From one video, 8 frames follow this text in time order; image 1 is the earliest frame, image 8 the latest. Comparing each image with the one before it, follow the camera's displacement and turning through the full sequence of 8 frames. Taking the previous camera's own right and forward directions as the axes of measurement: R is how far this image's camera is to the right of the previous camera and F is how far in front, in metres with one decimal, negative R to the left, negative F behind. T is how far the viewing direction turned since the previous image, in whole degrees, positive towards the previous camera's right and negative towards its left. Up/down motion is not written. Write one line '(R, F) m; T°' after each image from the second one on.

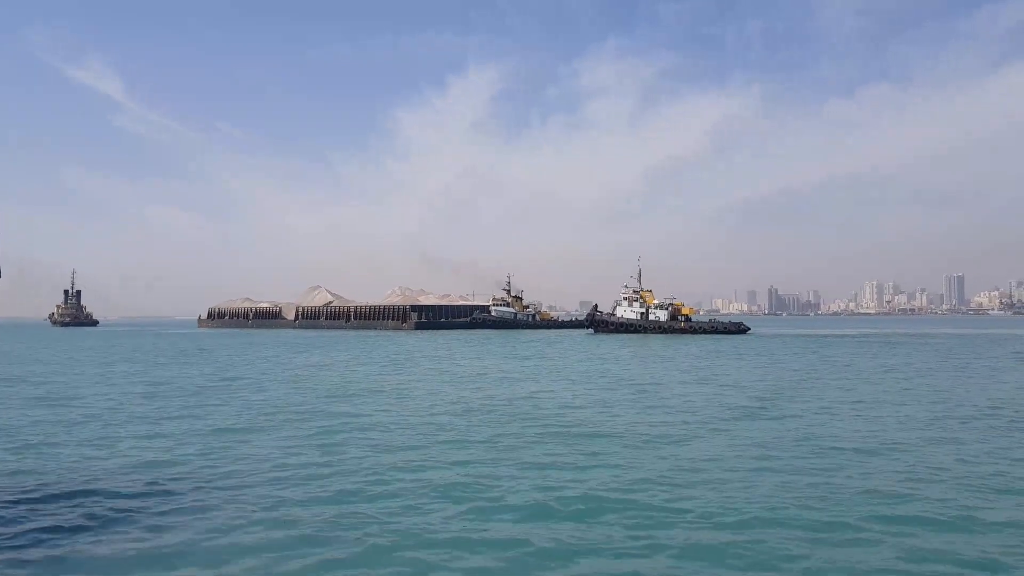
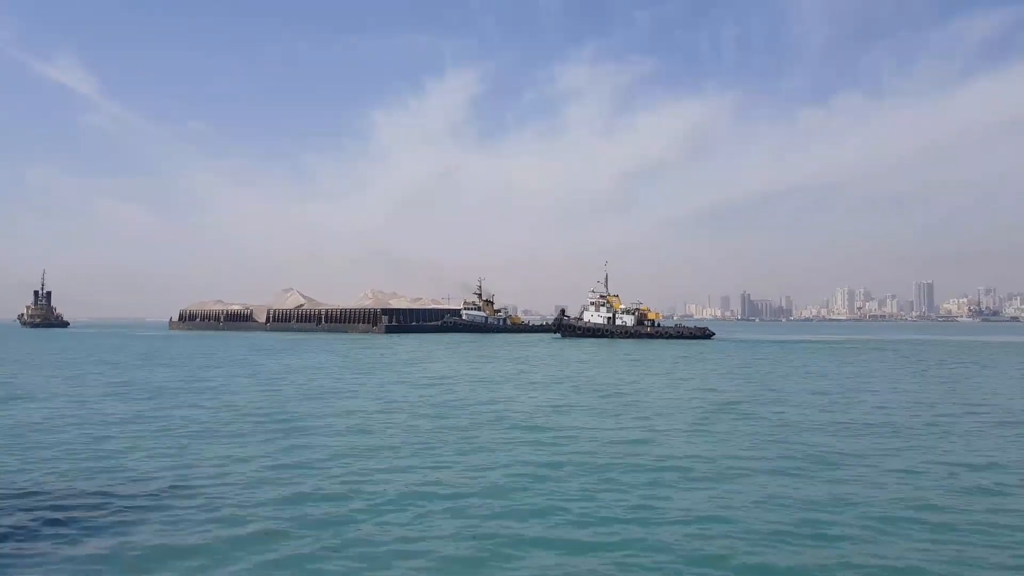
(+0.2, 0.0) m; +1°
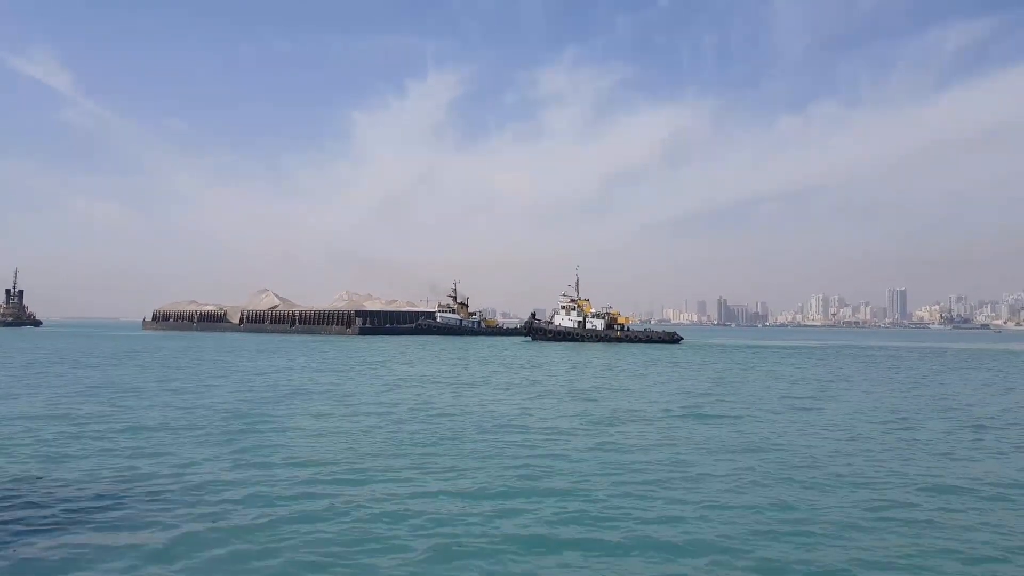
(+0.1, 0.0) m; +1°
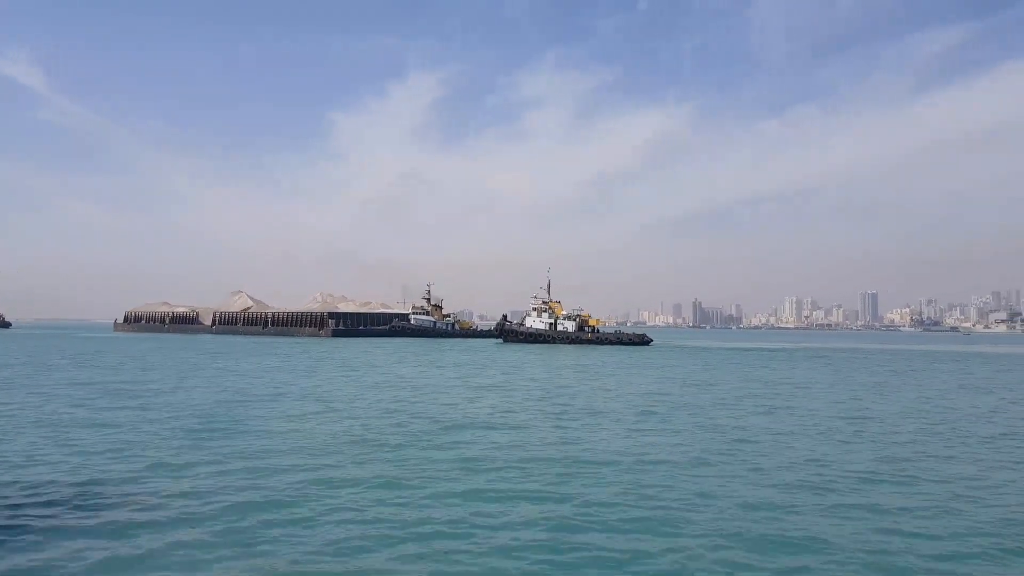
(+0.2, 0.0) m; +1°
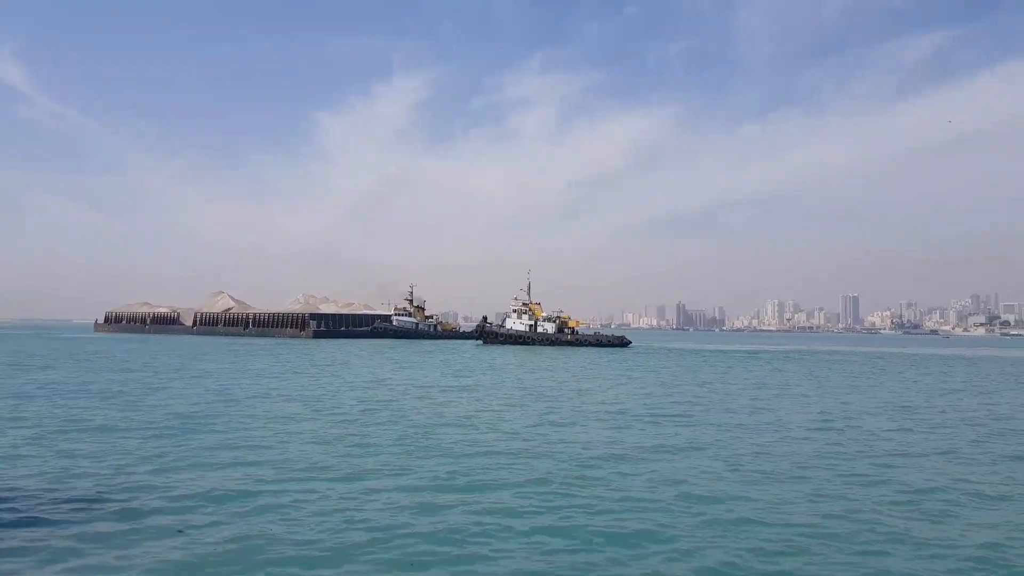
(+0.9, -0.2) m; -2°
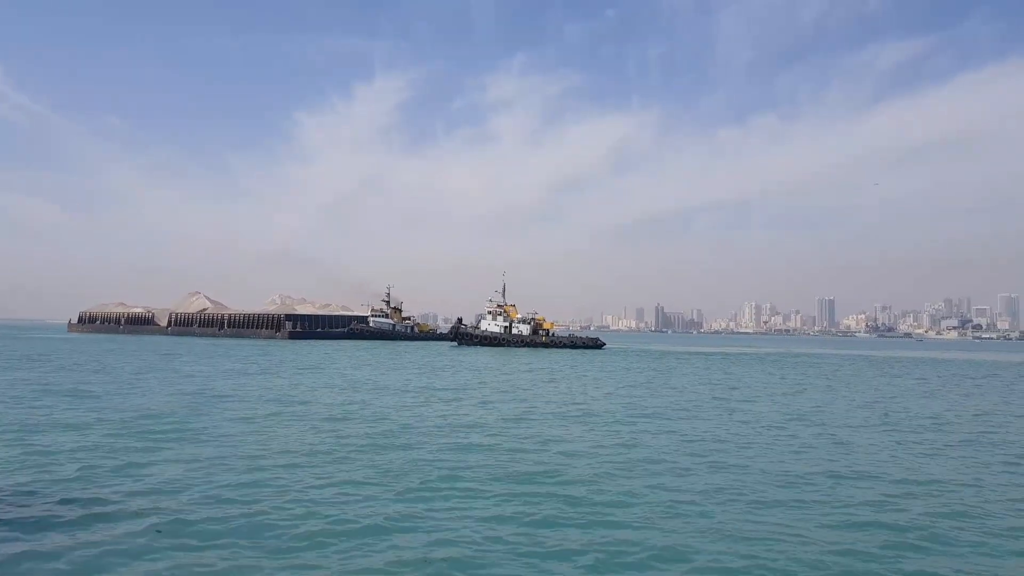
(+0.3, 0.0) m; 0°
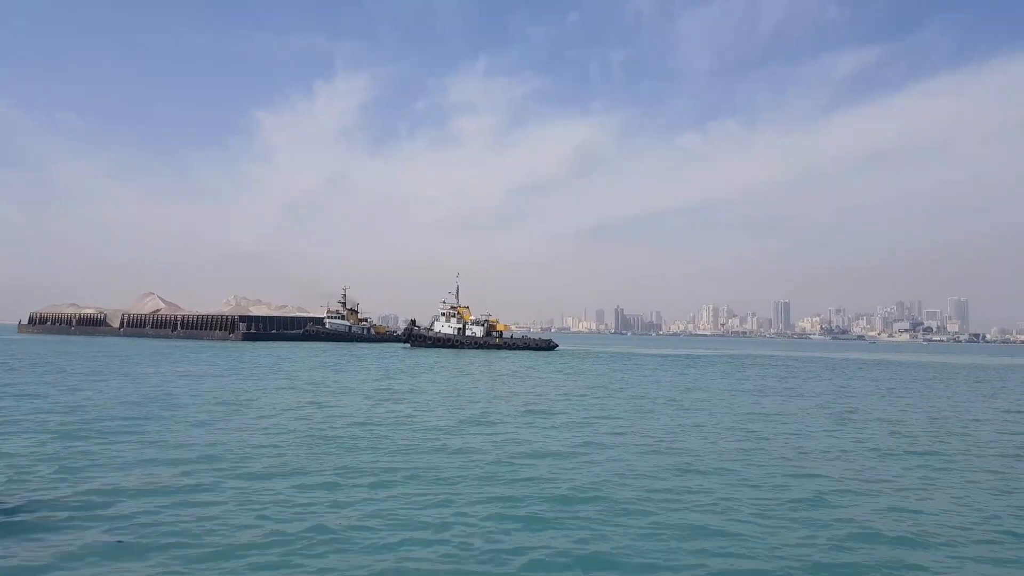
(+0.4, 0.0) m; +1°
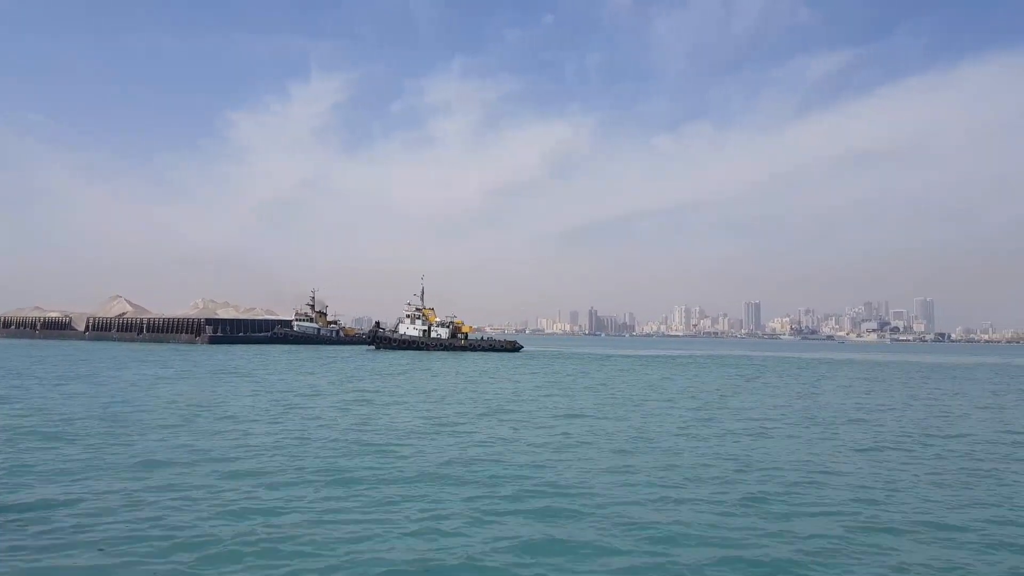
(+0.8, +0.1) m; -1°
